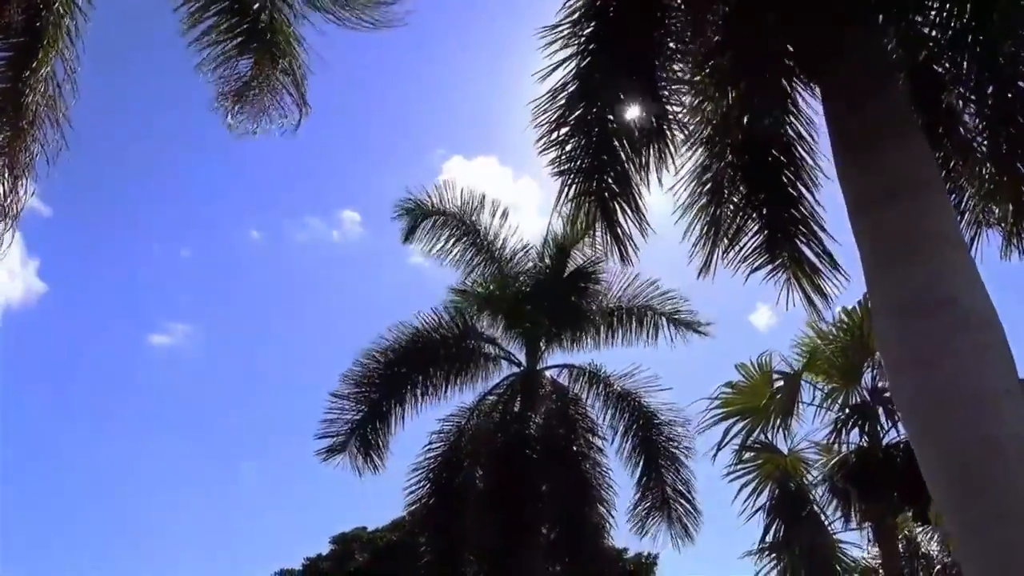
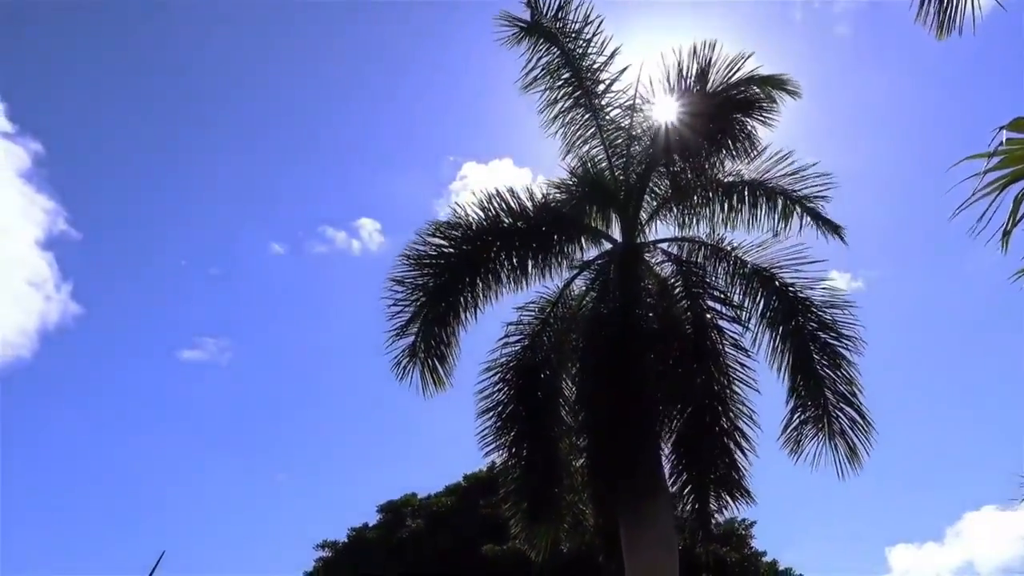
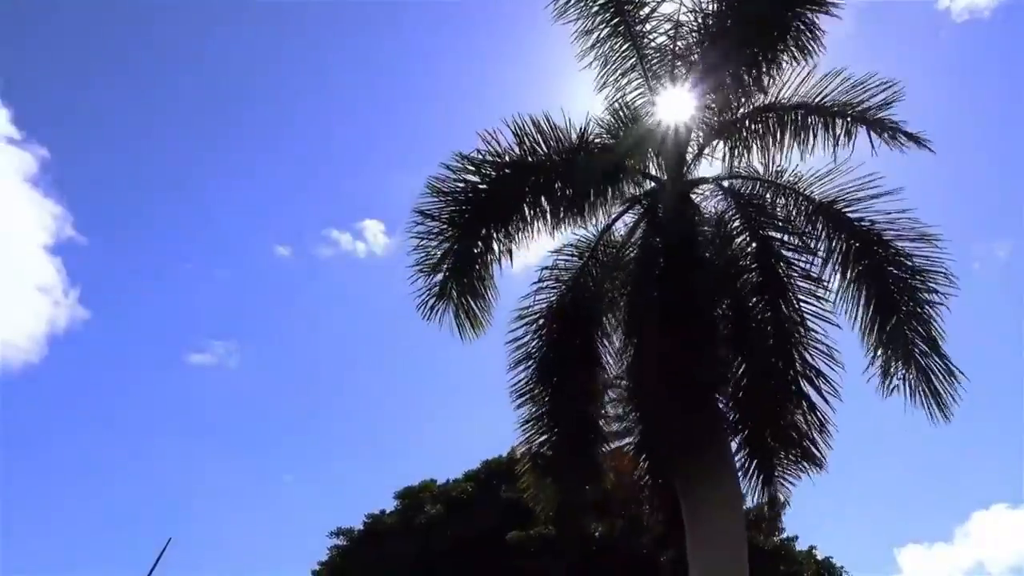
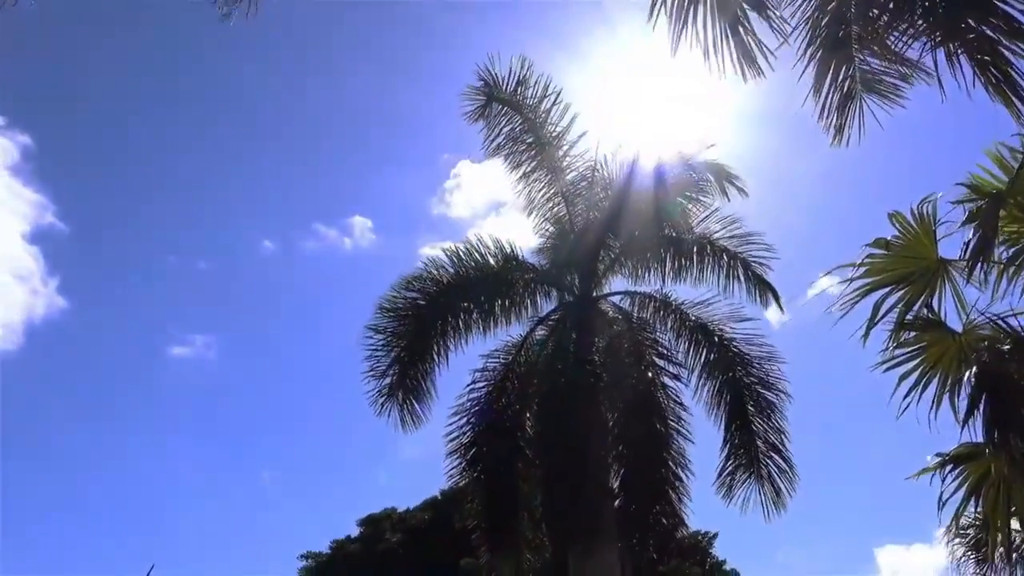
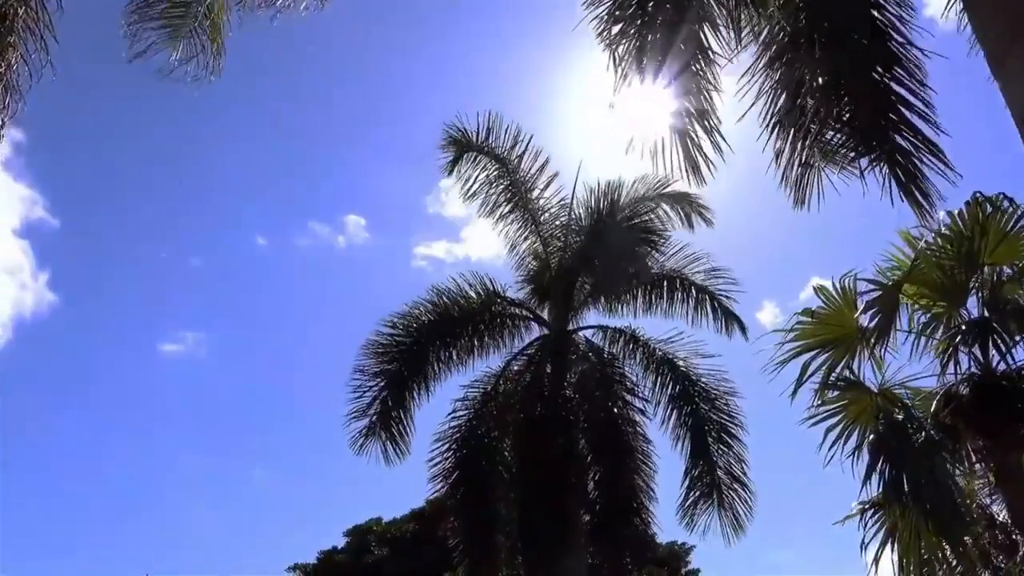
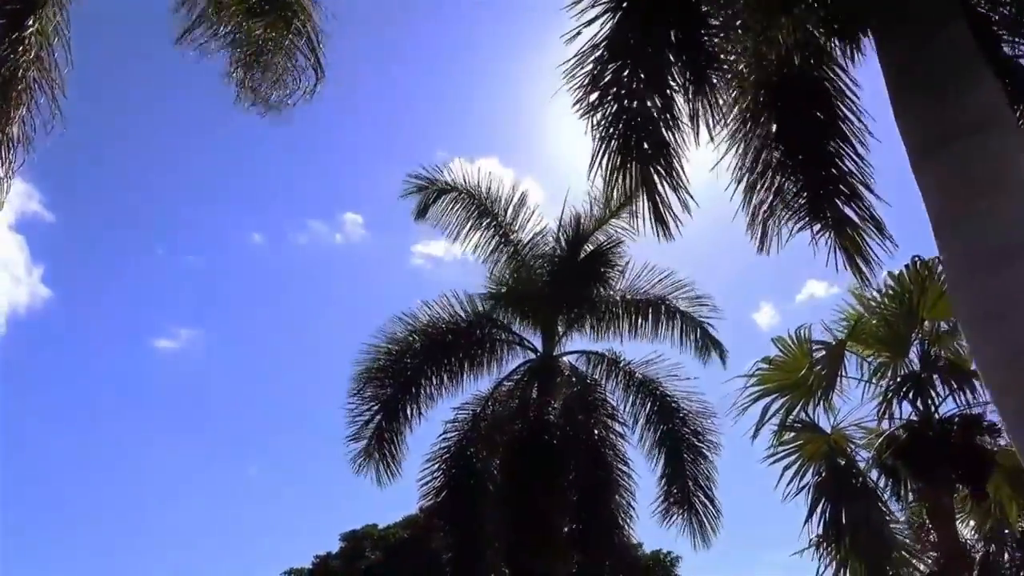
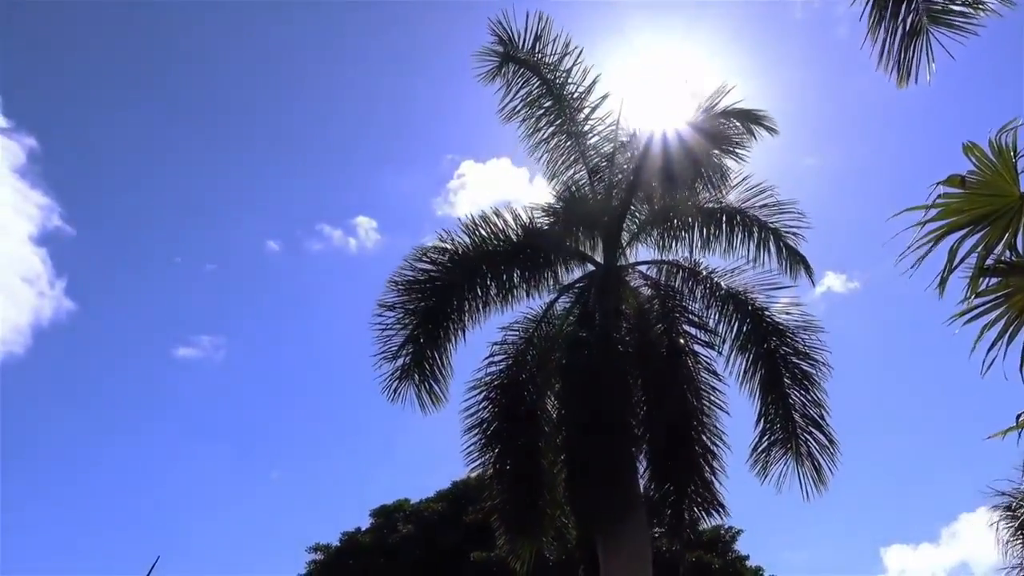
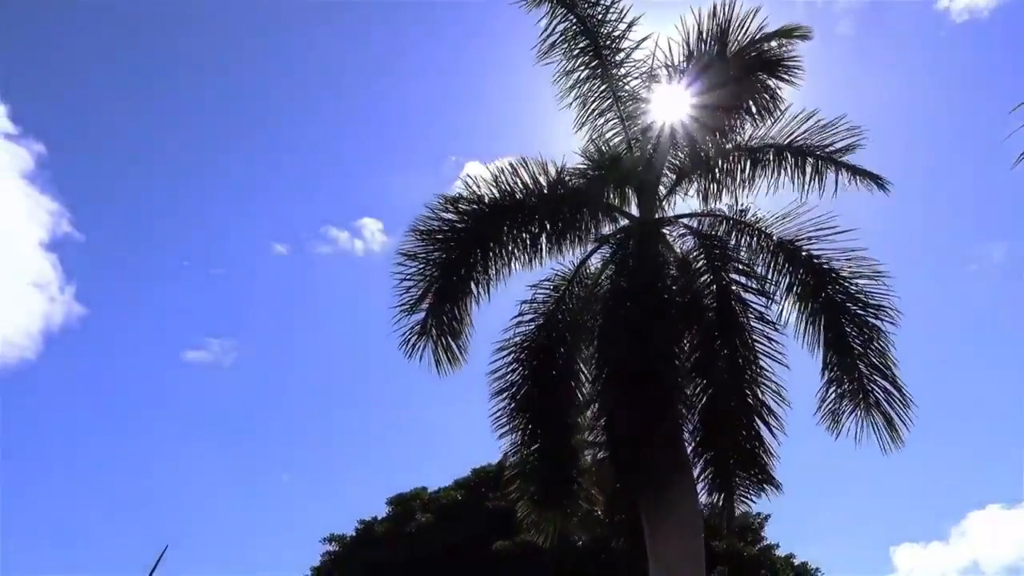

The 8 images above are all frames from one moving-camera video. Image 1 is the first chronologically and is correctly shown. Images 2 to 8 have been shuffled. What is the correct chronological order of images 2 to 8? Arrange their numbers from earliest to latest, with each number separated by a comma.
6, 5, 4, 7, 2, 8, 3
